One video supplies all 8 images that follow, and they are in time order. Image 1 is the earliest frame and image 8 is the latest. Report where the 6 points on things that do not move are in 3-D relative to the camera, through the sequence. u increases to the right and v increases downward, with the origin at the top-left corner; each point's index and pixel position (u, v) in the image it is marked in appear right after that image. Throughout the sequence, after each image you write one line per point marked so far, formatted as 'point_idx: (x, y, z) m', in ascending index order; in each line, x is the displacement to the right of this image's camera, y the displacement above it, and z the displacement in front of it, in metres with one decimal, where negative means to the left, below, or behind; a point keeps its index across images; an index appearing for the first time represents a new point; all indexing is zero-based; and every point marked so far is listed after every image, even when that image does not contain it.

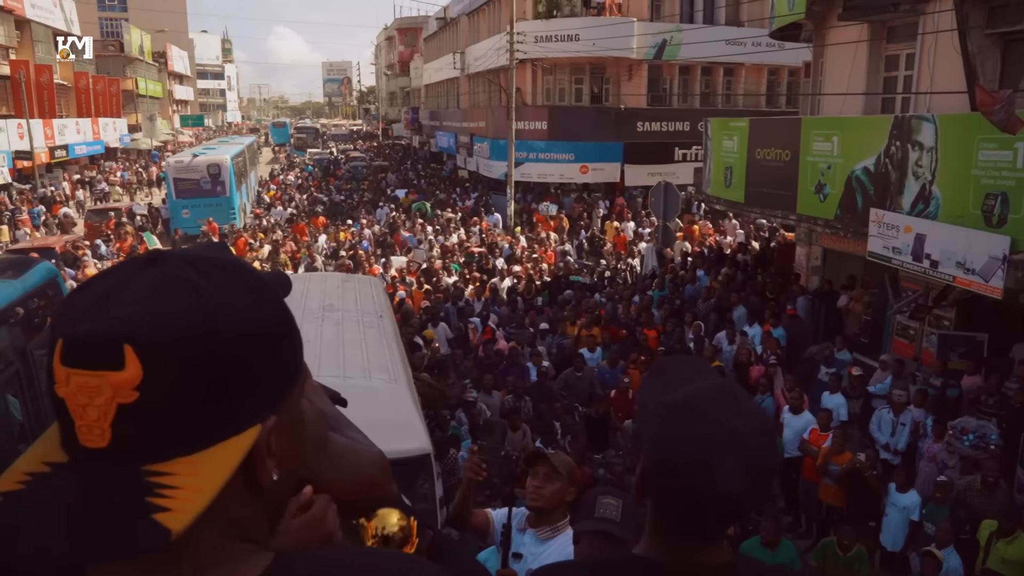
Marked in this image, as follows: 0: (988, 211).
0: (+4.4, +0.7, +7.7) m
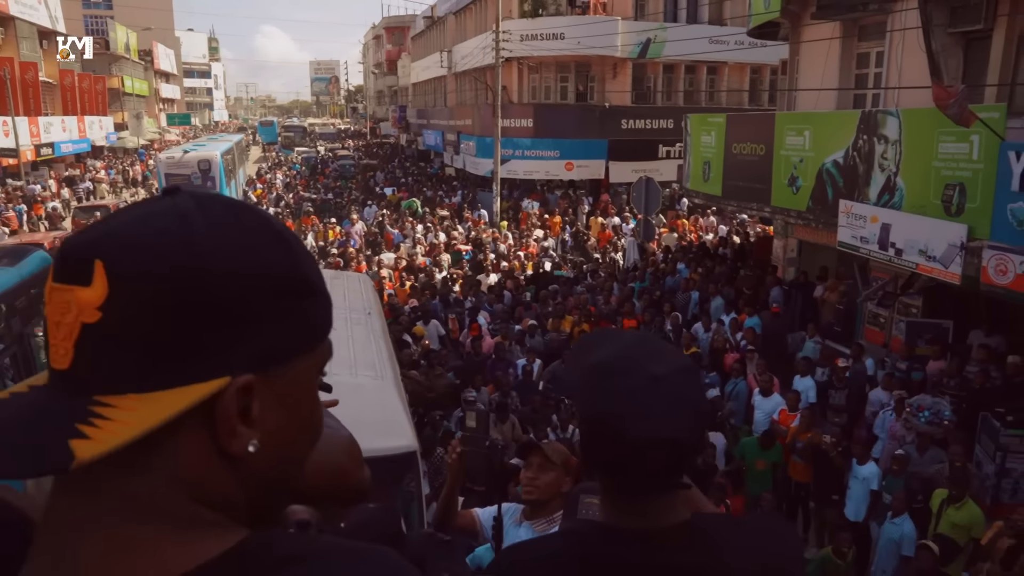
0: (+4.3, +0.8, +8.1) m
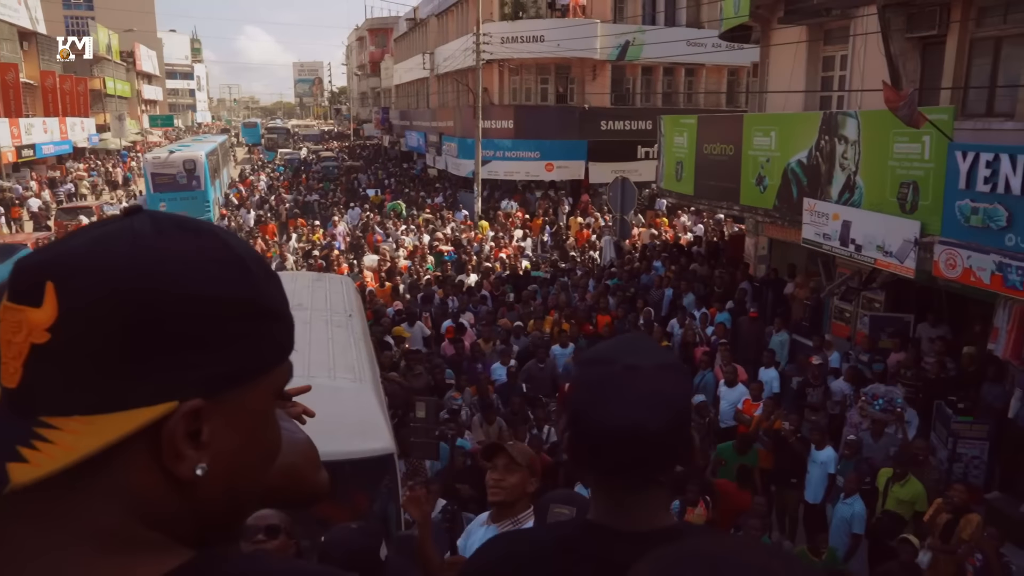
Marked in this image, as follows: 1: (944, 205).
0: (+4.0, +0.9, +8.5) m
1: (+4.1, +0.8, +7.9) m
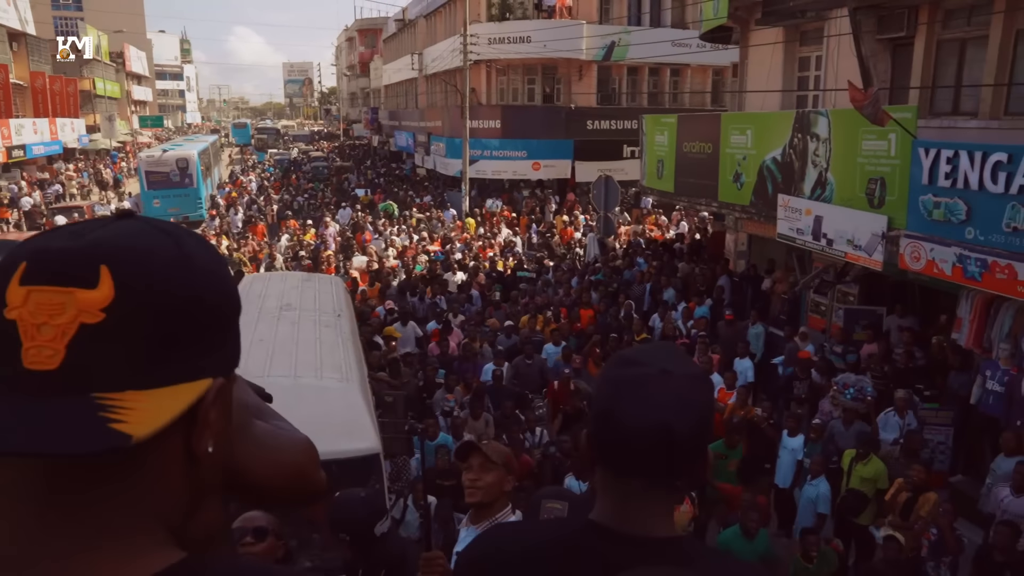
0: (+3.8, +1.0, +8.8) m
1: (+3.9, +0.9, +8.2) m
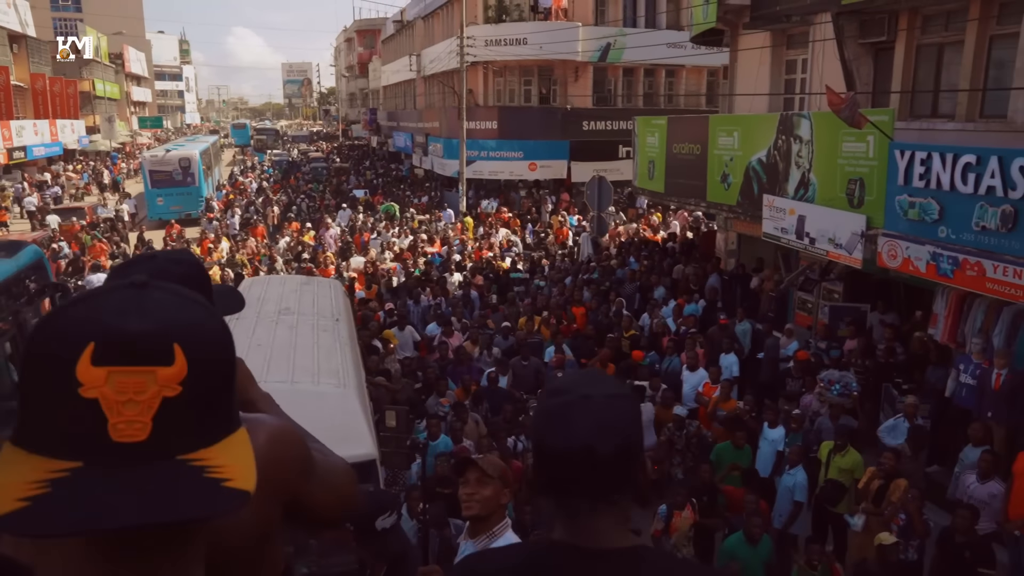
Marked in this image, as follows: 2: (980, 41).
0: (+3.7, +1.0, +9.1) m
1: (+3.8, +0.9, +8.5) m
2: (+5.1, +2.7, +9.1) m
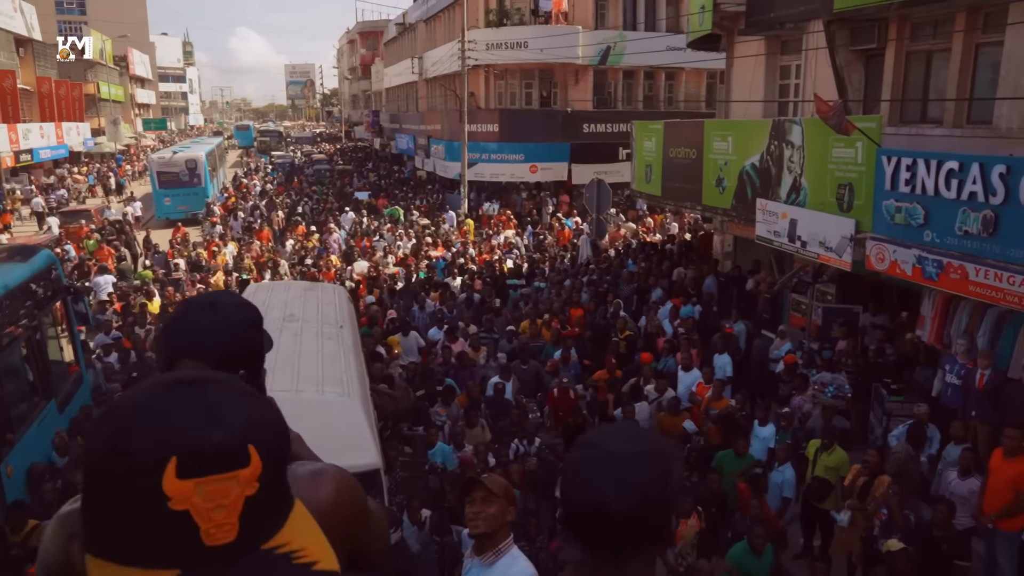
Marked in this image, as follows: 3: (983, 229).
0: (+3.7, +1.0, +9.3) m
1: (+3.8, +0.9, +8.8) m
2: (+5.1, +2.7, +9.3) m
3: (+4.2, +0.5, +7.4) m
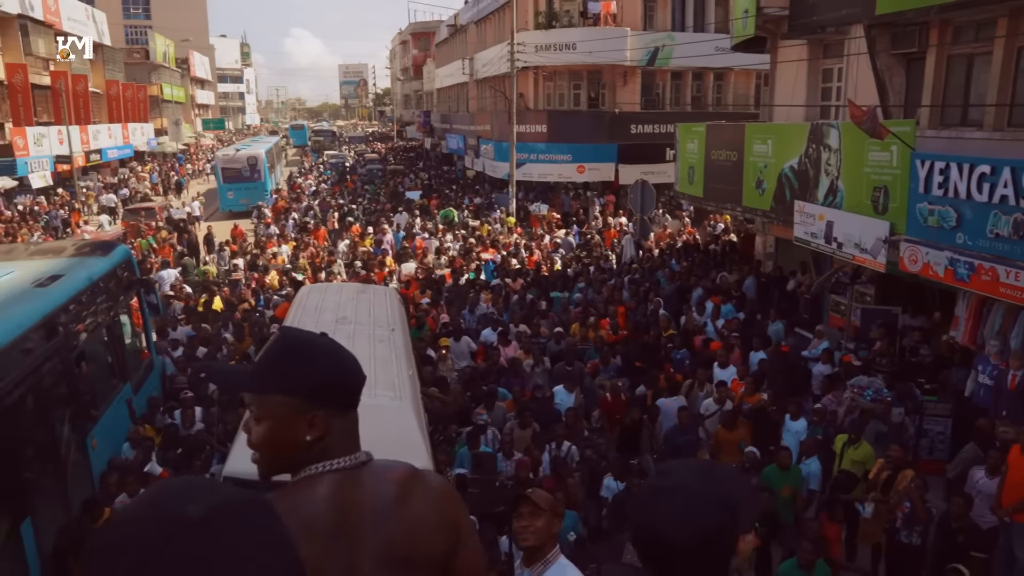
0: (+4.2, +1.0, +9.5) m
1: (+4.3, +0.9, +9.0) m
2: (+5.6, +2.7, +9.4) m
3: (+4.6, +0.5, +7.6) m
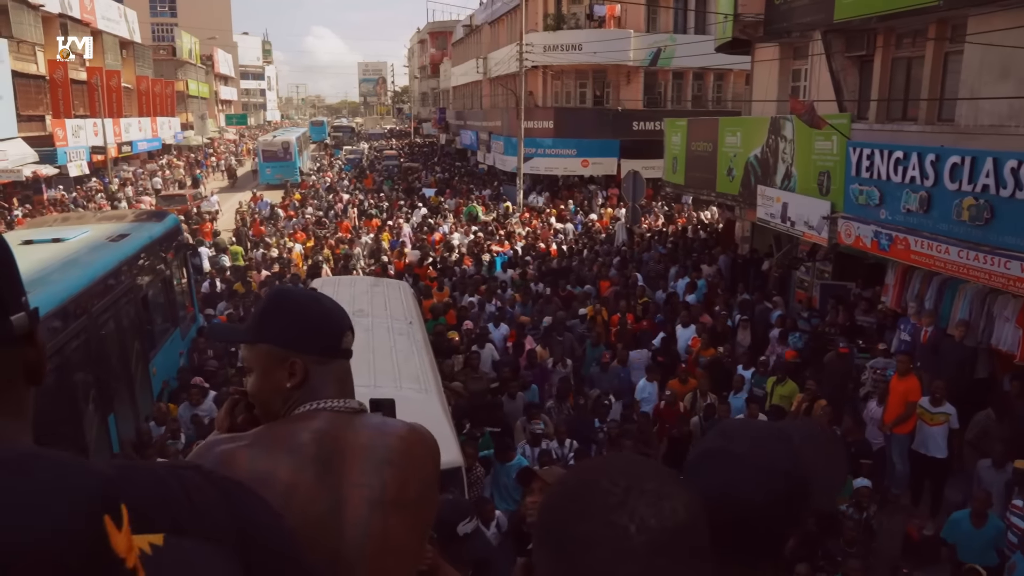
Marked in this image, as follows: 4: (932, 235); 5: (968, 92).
0: (+4.1, +1.4, +11.0) m
1: (+4.2, +1.2, +10.4) m
2: (+5.5, +3.0, +10.9) m
3: (+4.4, +0.9, +9.1) m
4: (+4.5, +0.6, +8.9) m
5: (+5.6, +2.4, +10.3) m
